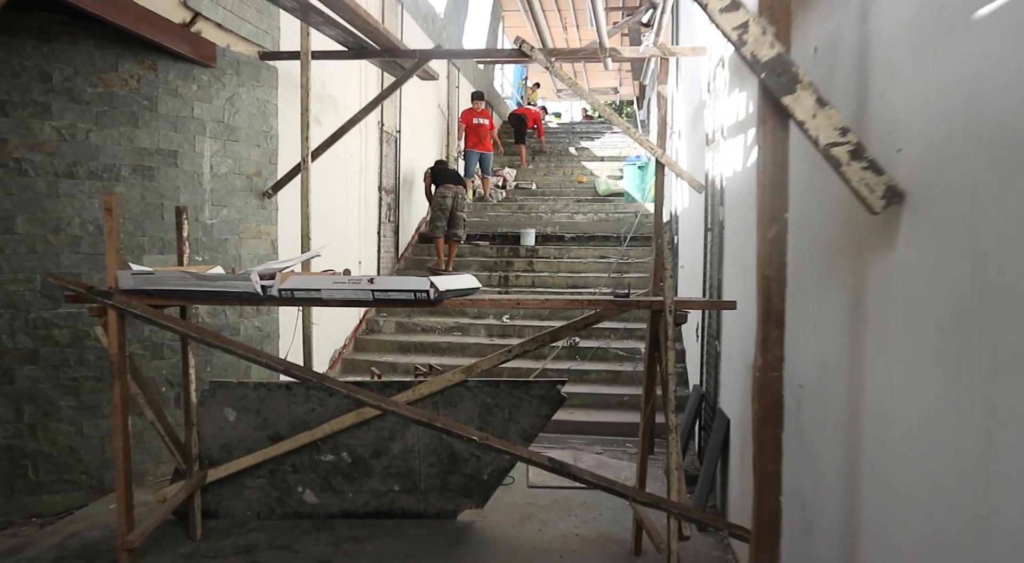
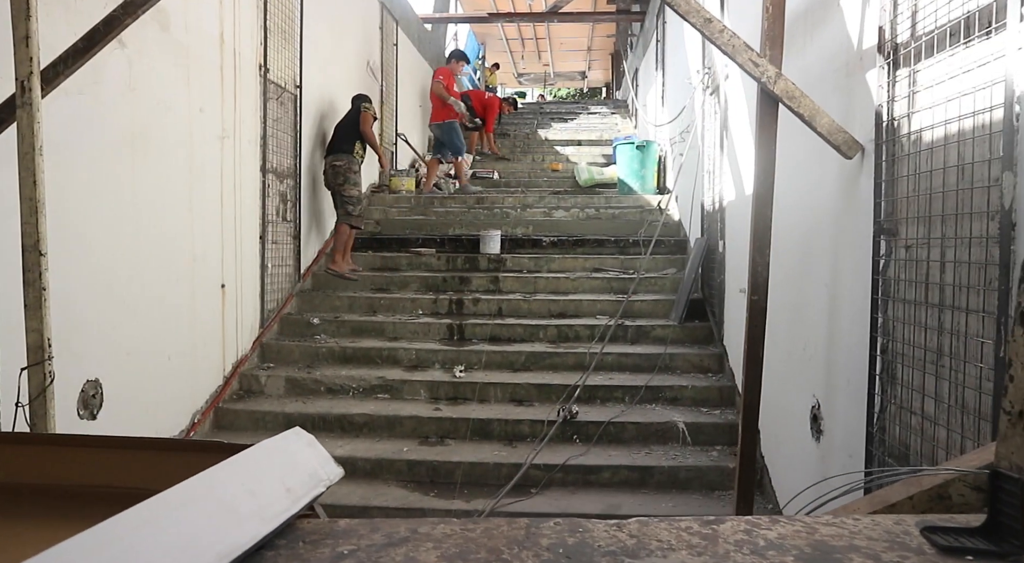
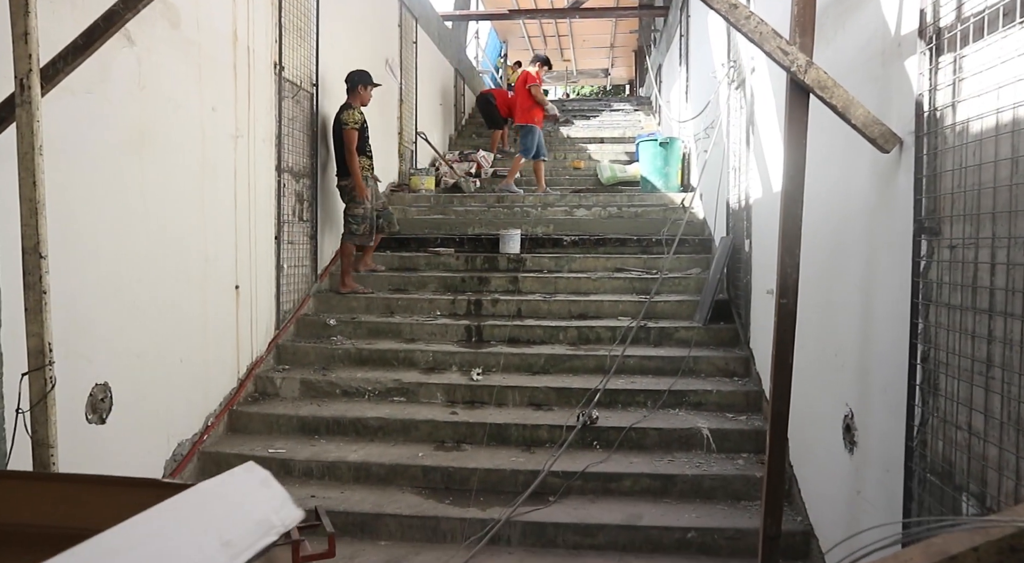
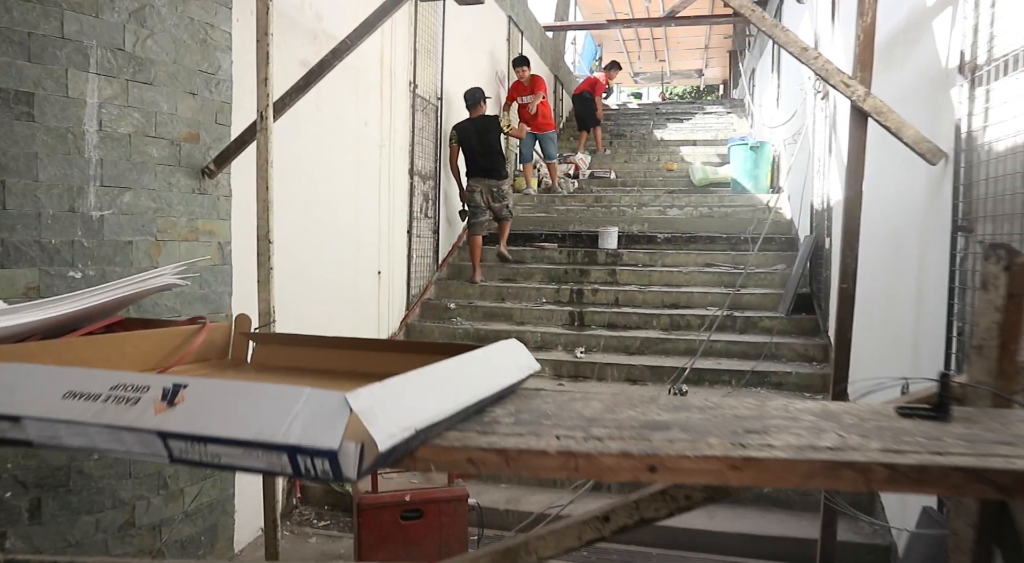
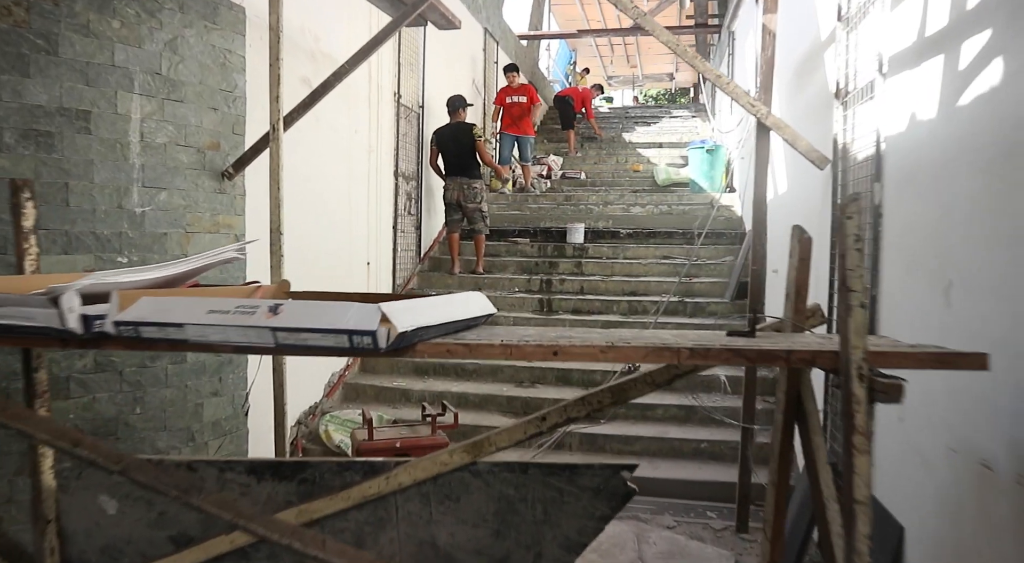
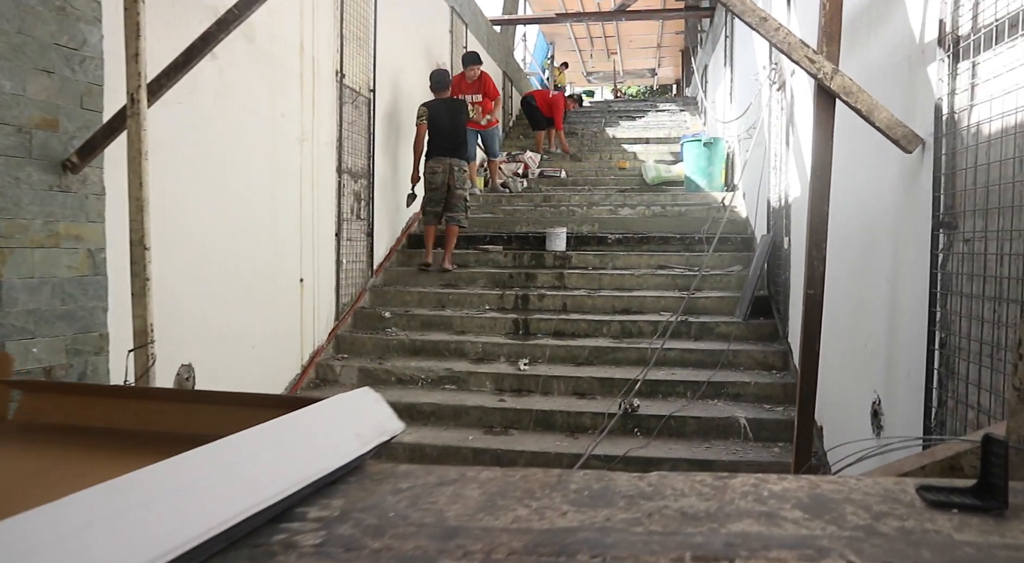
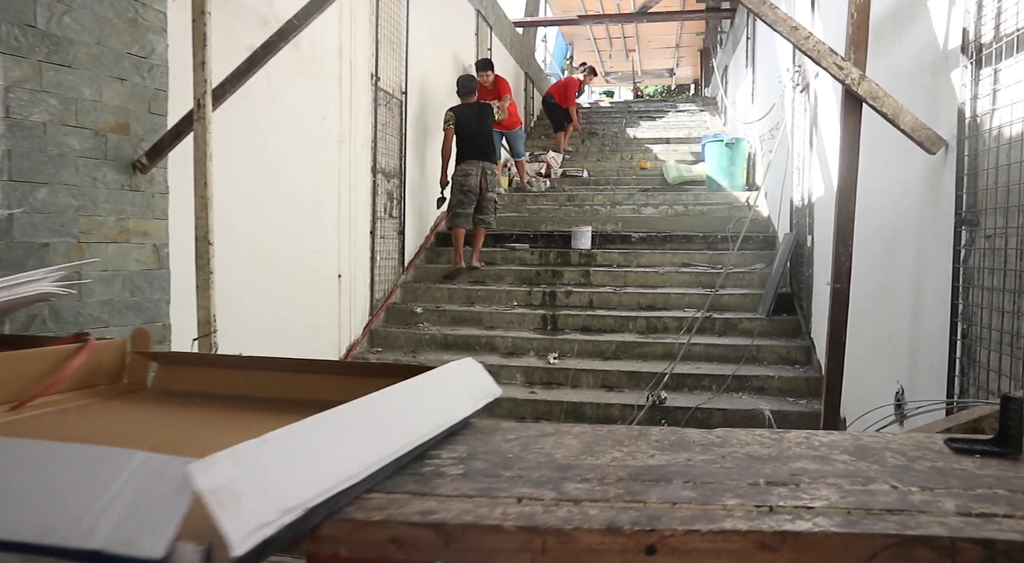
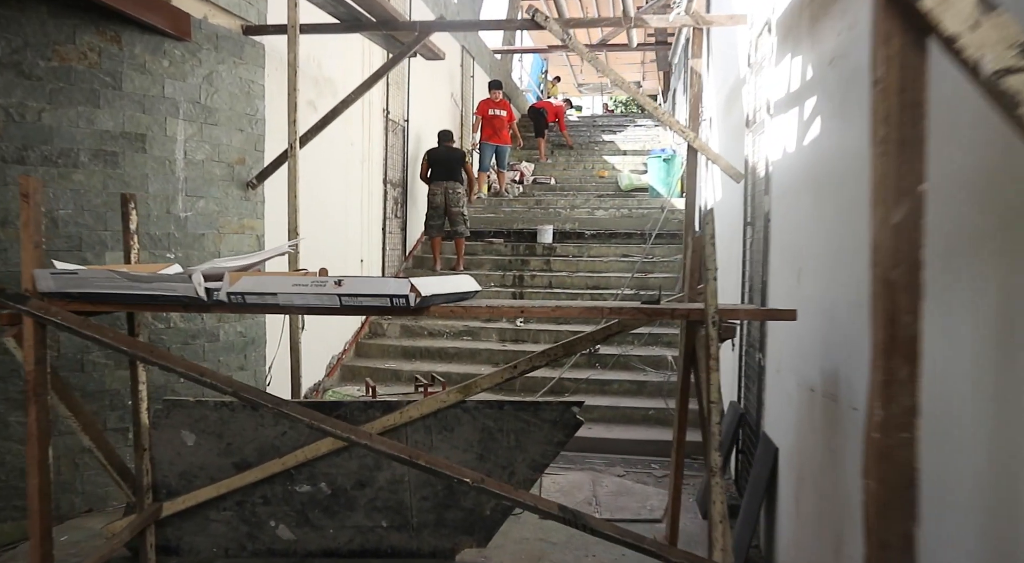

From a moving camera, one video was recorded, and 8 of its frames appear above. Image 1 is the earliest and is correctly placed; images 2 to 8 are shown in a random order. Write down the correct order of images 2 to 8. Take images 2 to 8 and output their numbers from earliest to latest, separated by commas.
8, 5, 4, 7, 6, 2, 3
